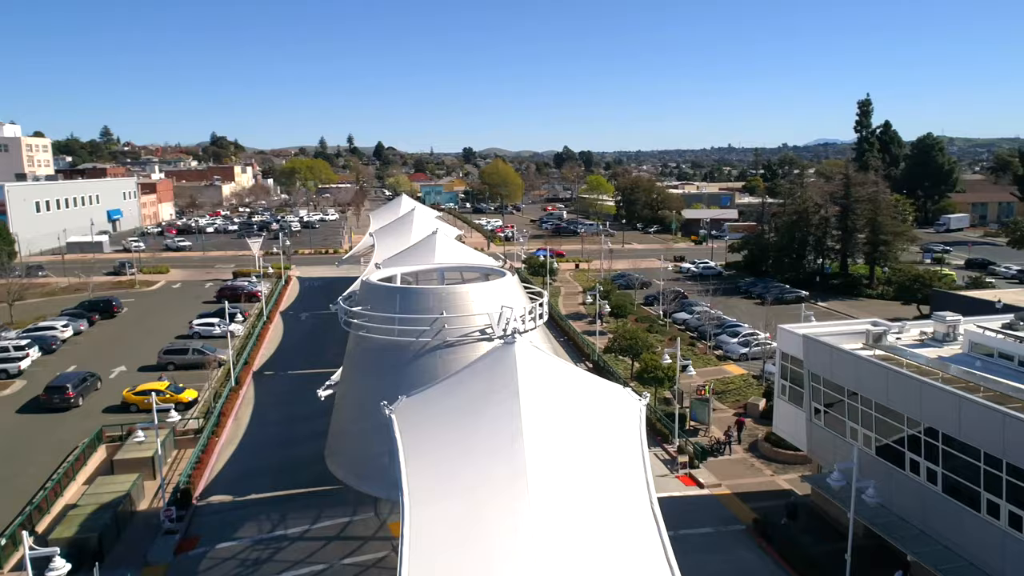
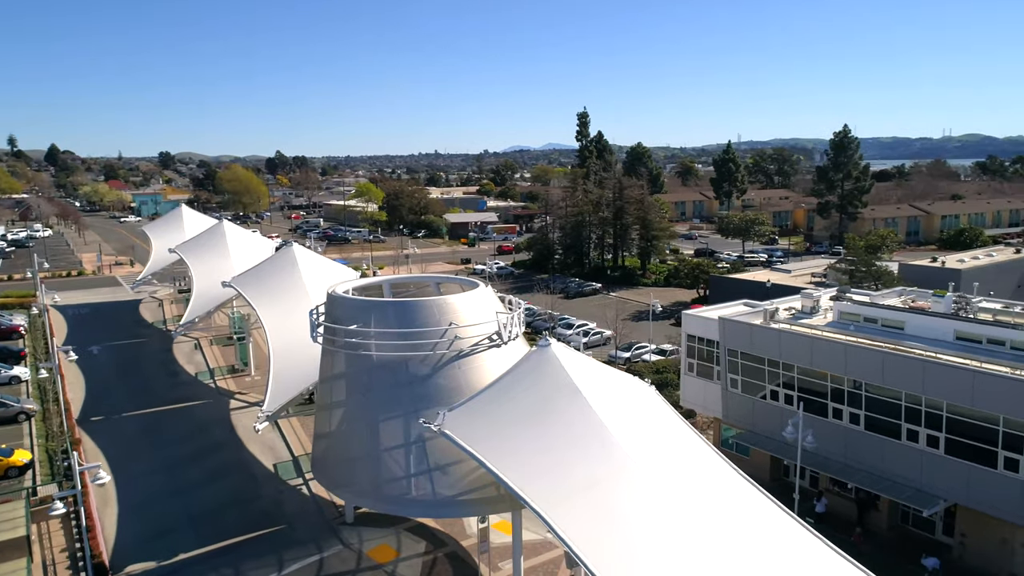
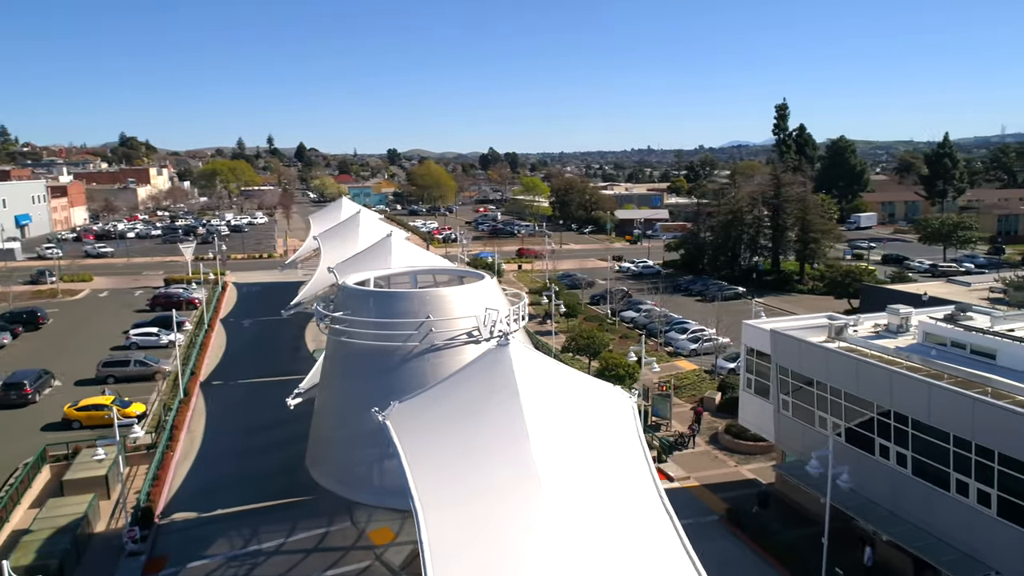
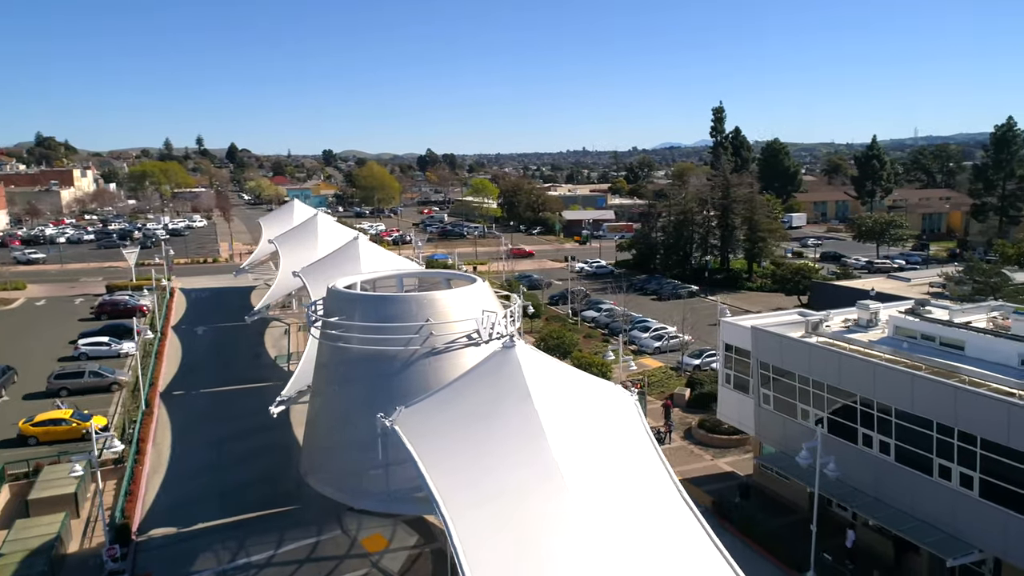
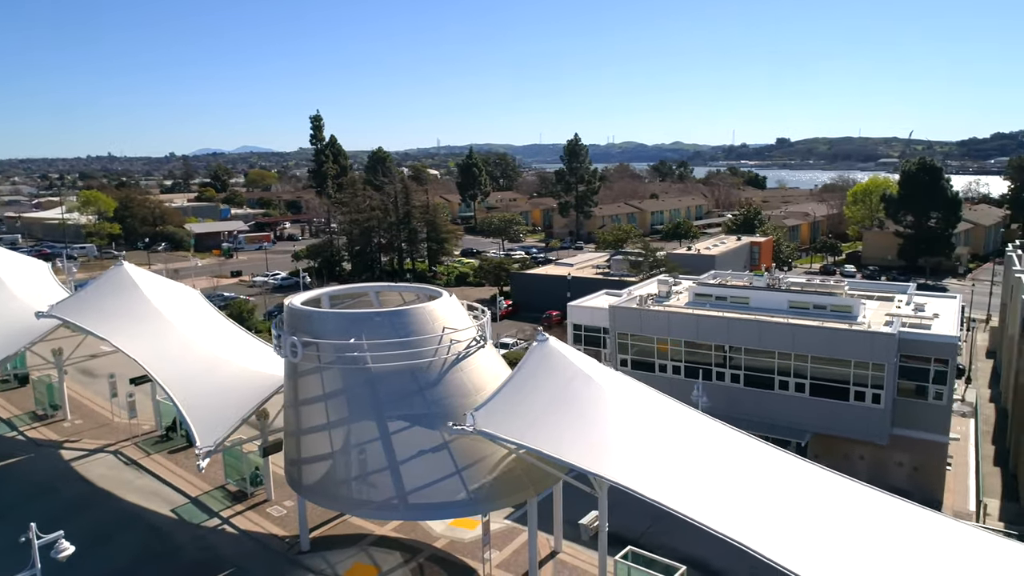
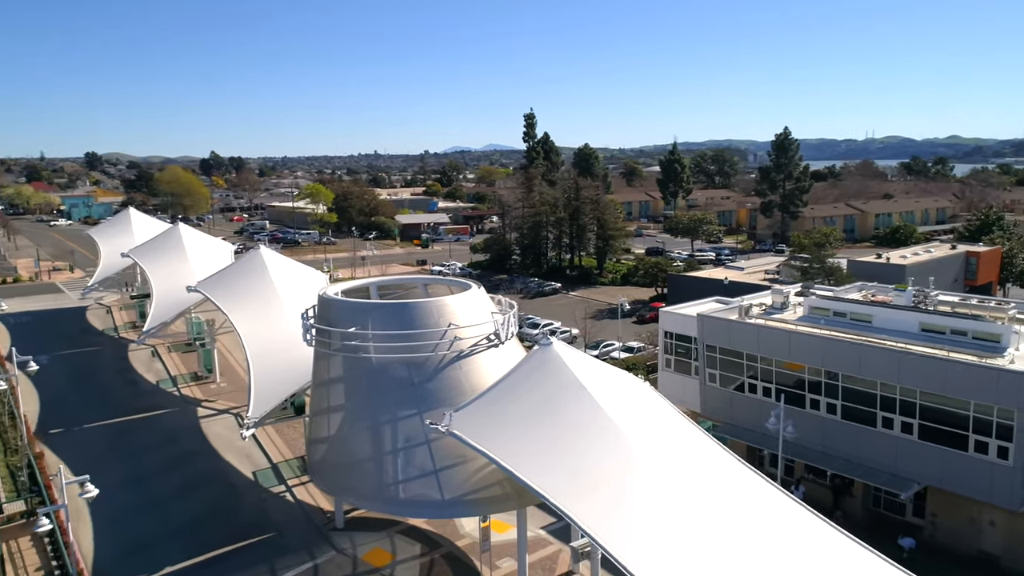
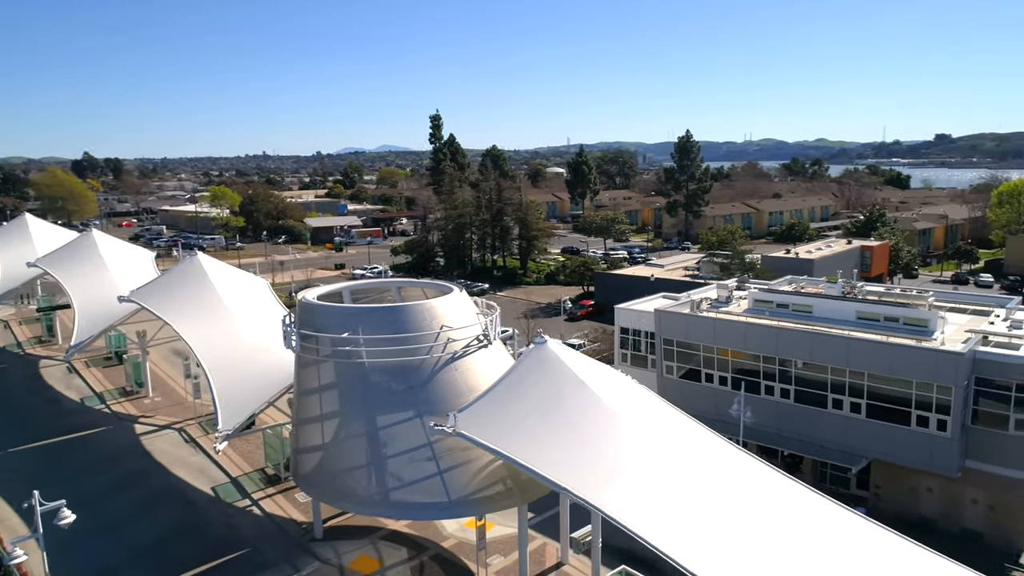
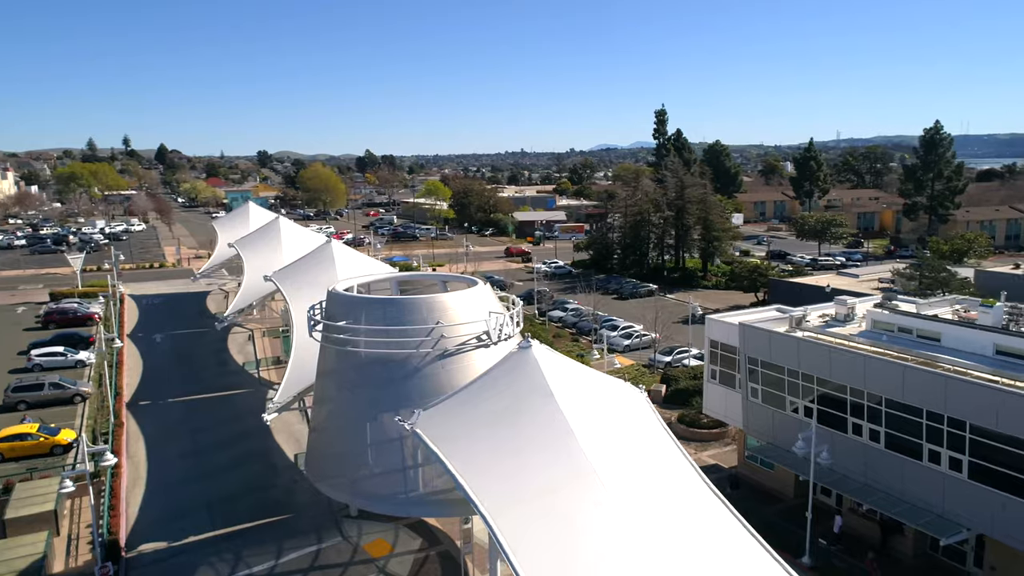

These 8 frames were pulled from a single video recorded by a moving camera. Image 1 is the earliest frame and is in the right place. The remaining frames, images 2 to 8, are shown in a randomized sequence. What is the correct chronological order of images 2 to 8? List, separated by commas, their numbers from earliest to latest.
3, 4, 8, 2, 6, 7, 5
